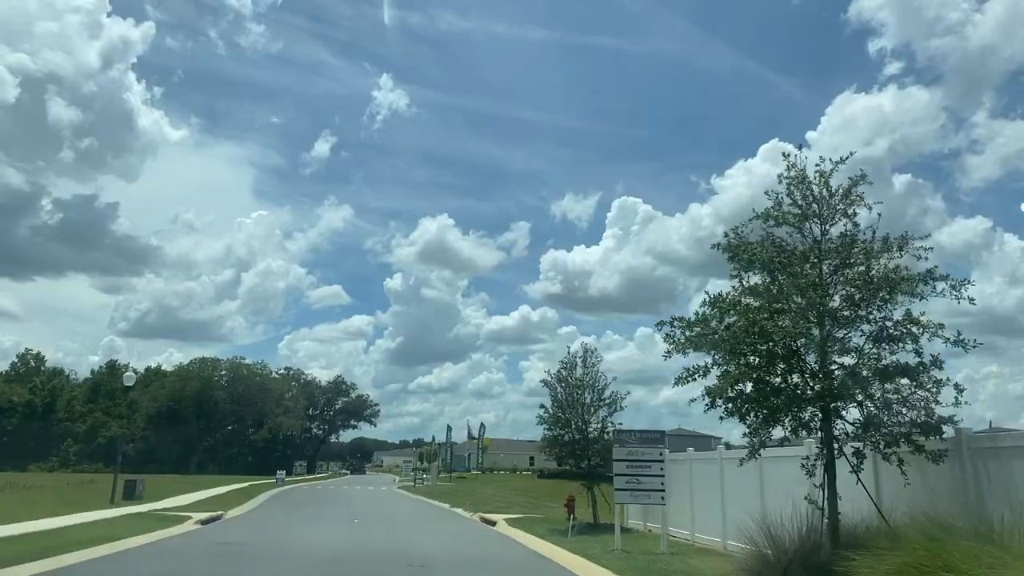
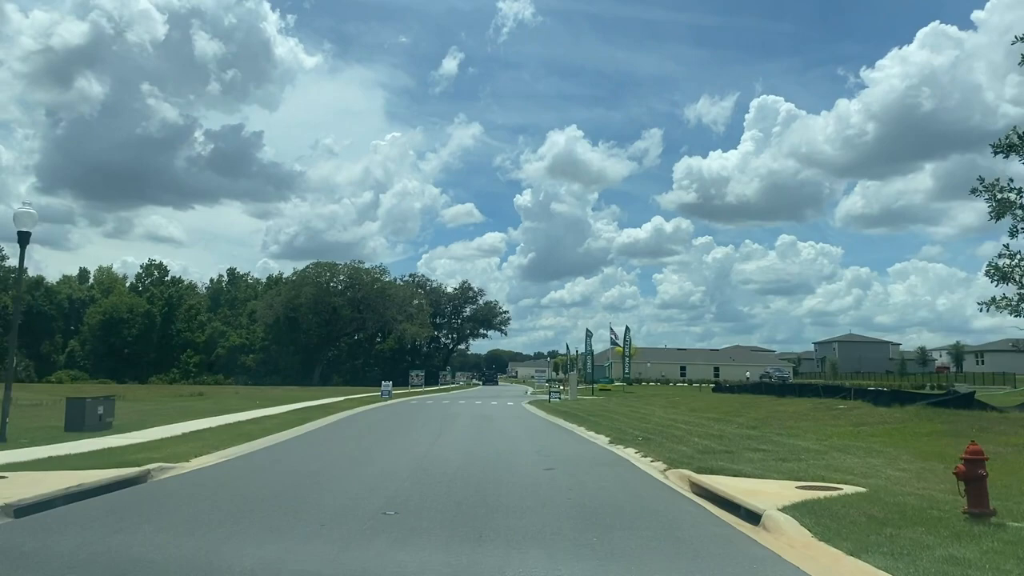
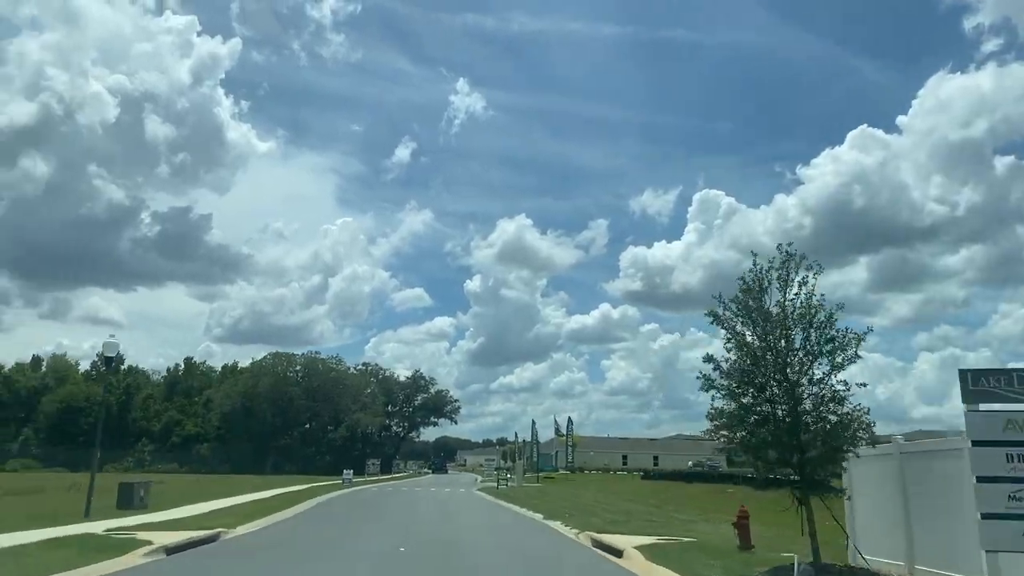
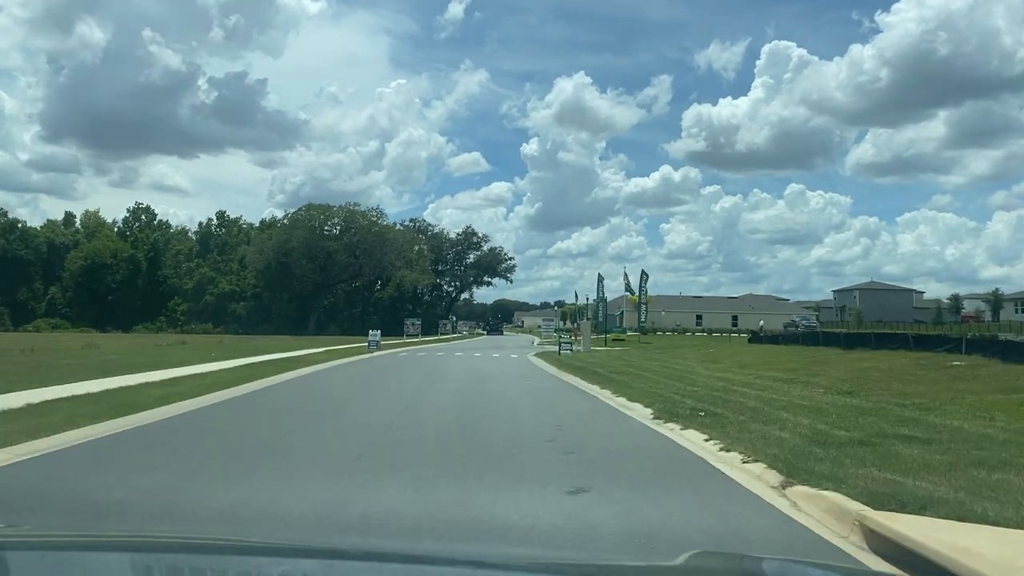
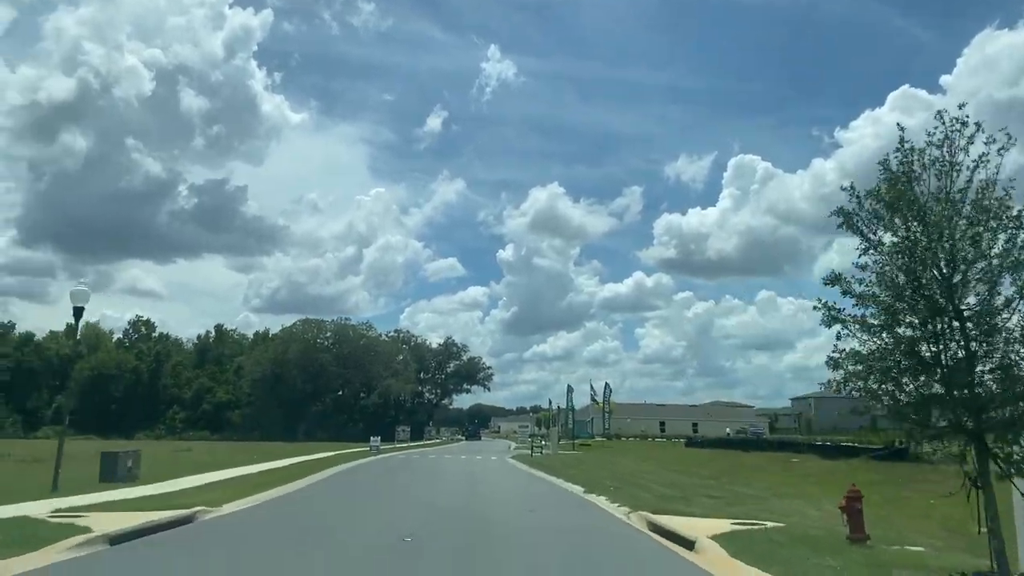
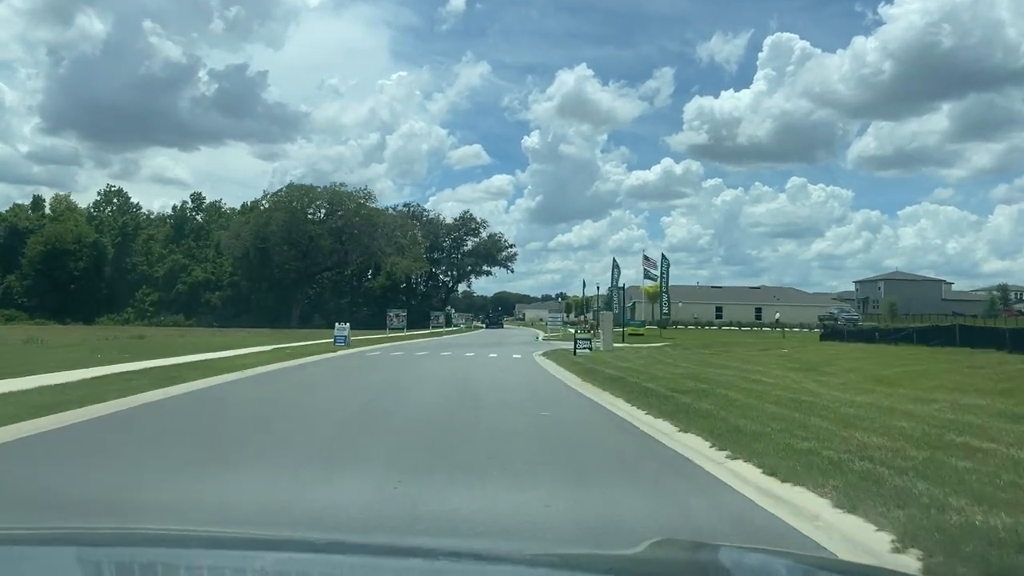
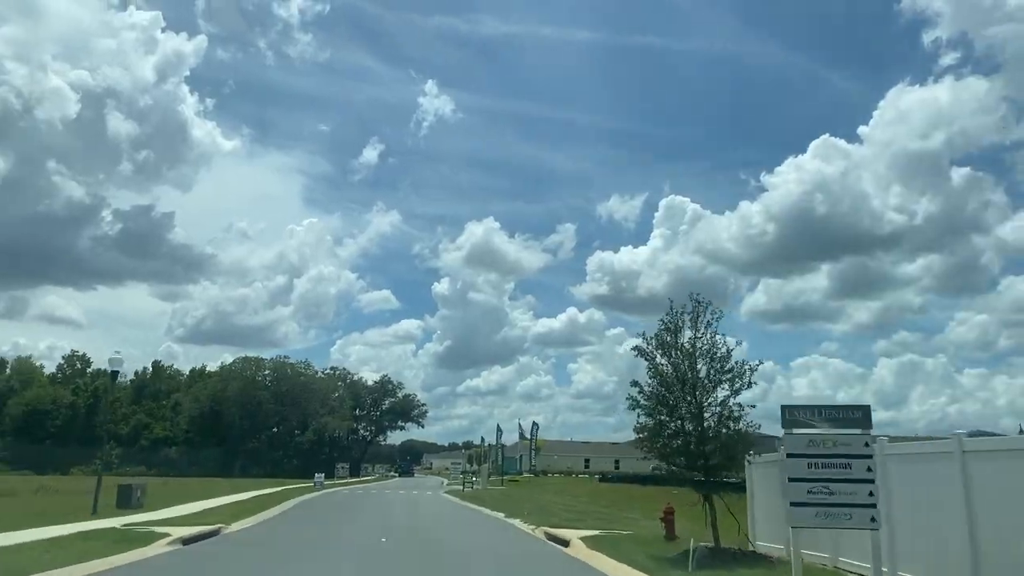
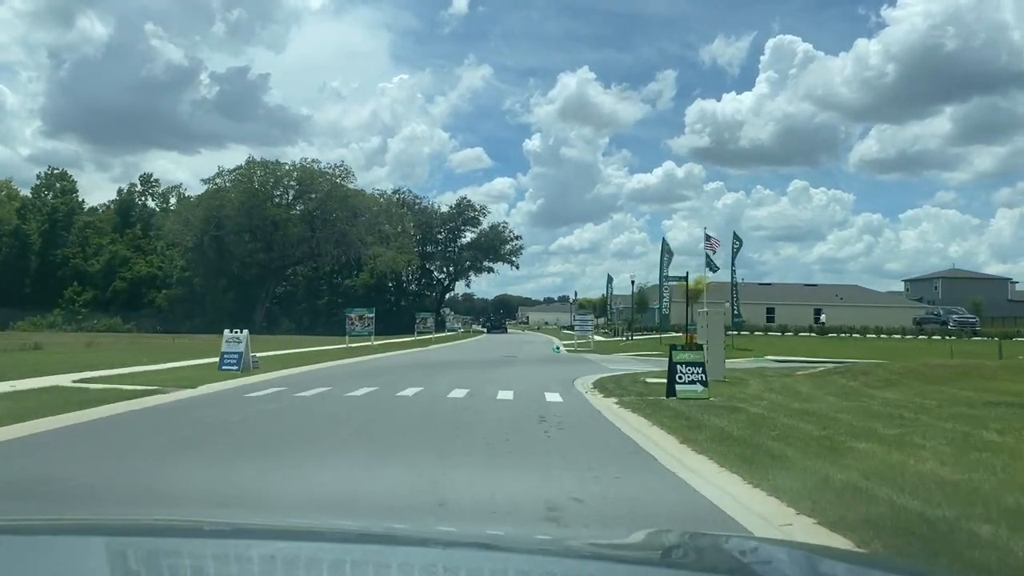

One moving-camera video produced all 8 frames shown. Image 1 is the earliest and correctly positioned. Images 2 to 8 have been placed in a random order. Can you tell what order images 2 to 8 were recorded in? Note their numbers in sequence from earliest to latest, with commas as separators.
7, 3, 5, 2, 4, 6, 8
